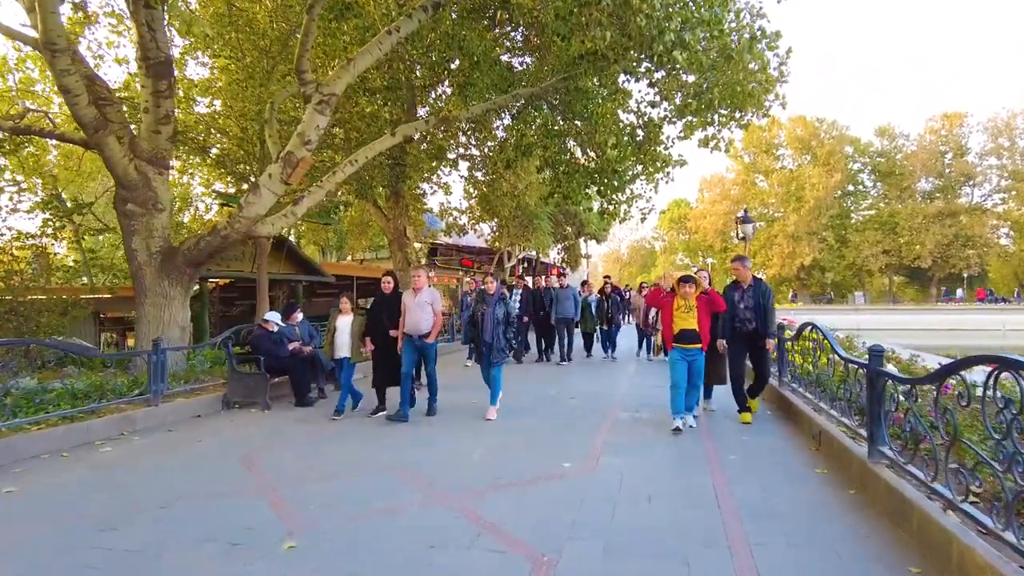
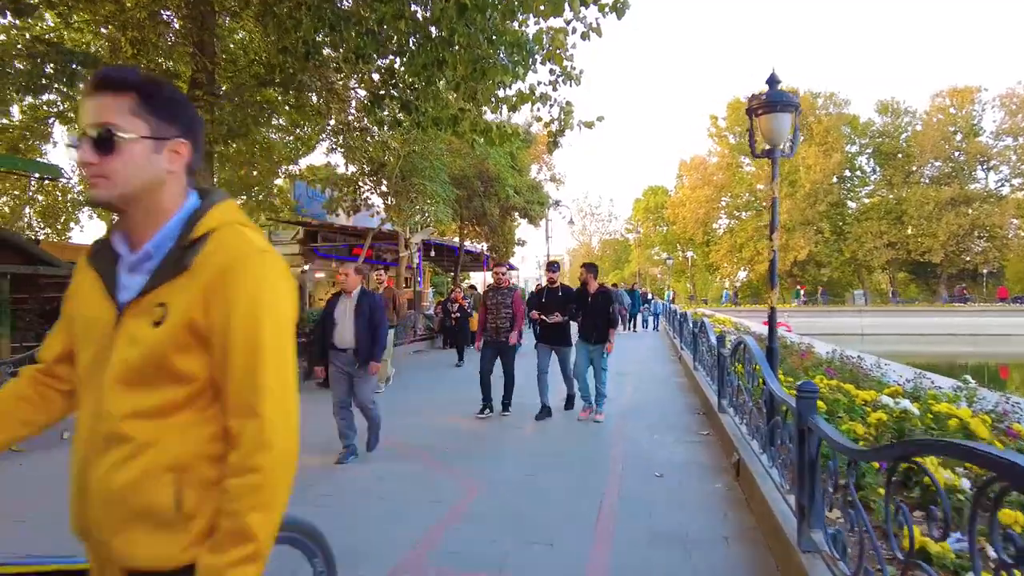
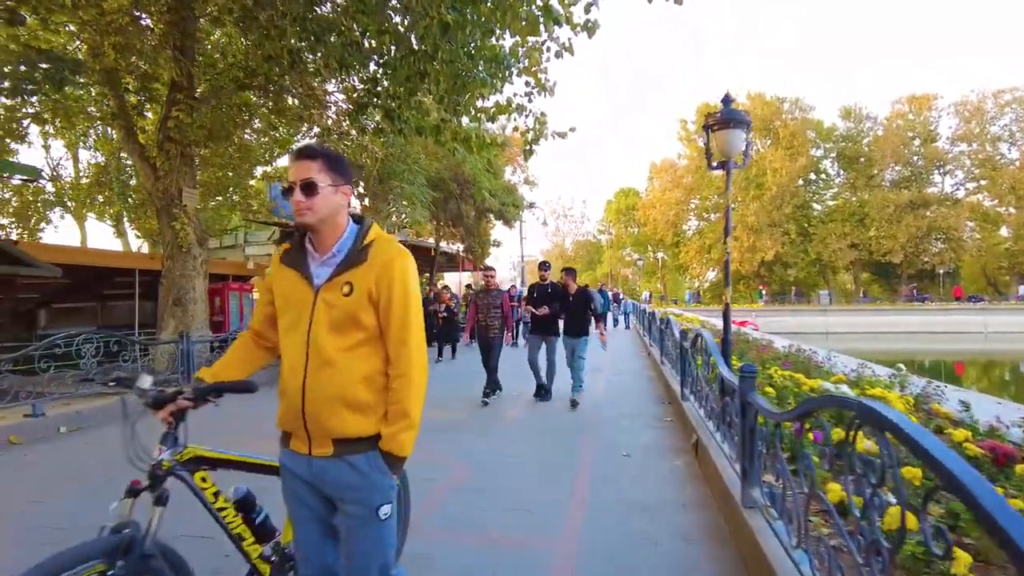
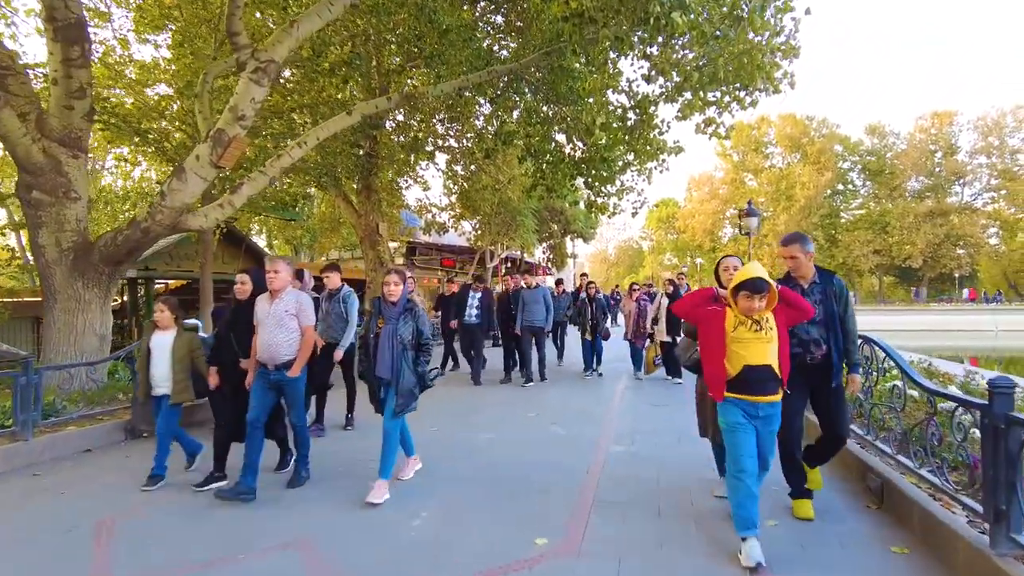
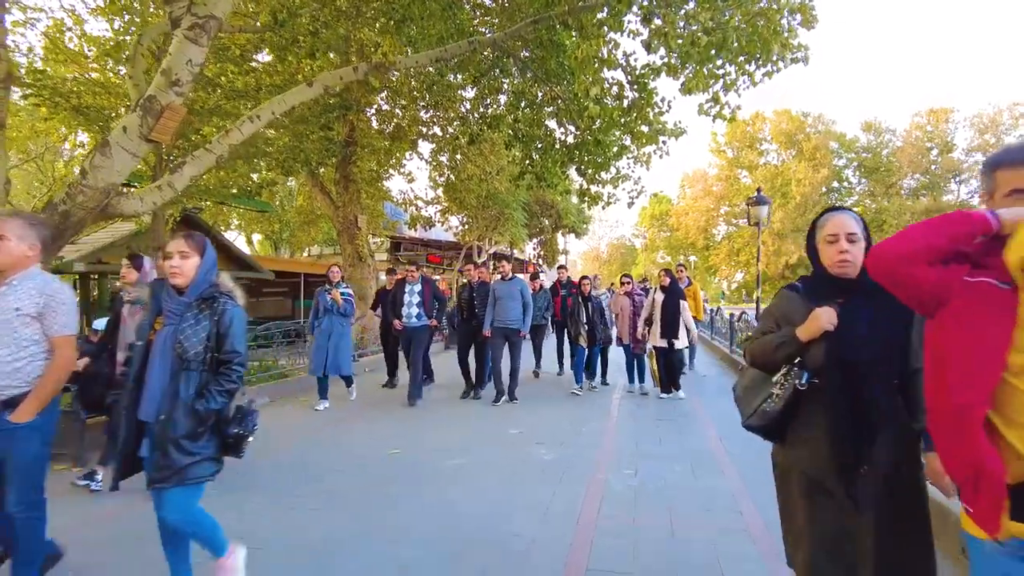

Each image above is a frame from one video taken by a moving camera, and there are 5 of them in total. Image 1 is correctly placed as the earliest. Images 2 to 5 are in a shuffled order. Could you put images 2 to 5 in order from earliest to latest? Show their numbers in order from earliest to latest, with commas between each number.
4, 5, 3, 2
